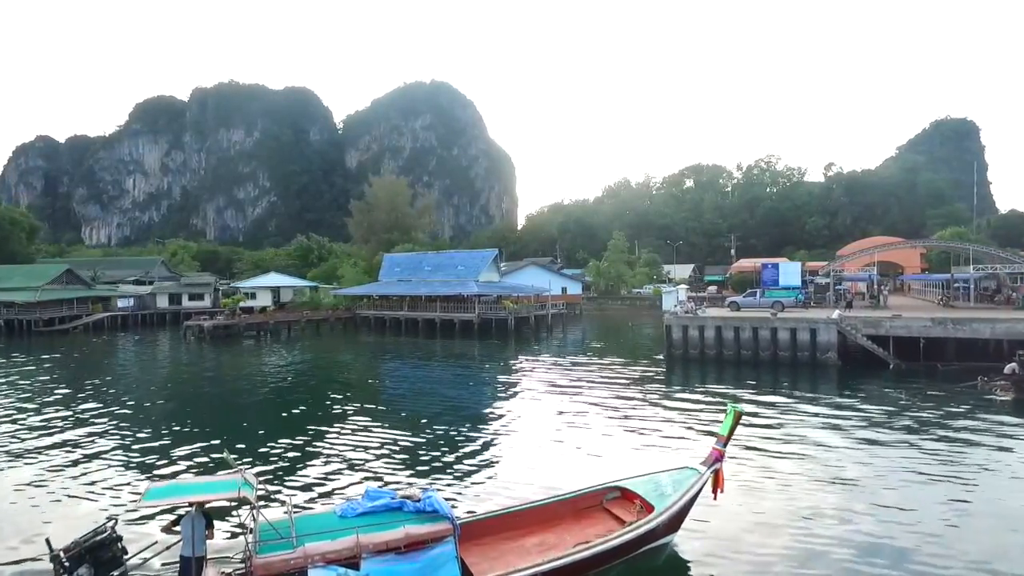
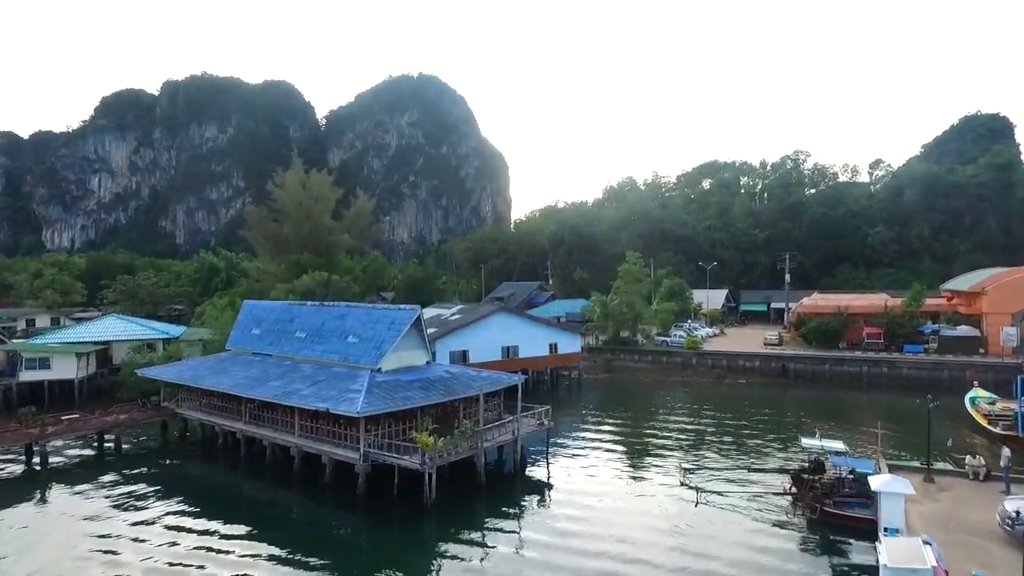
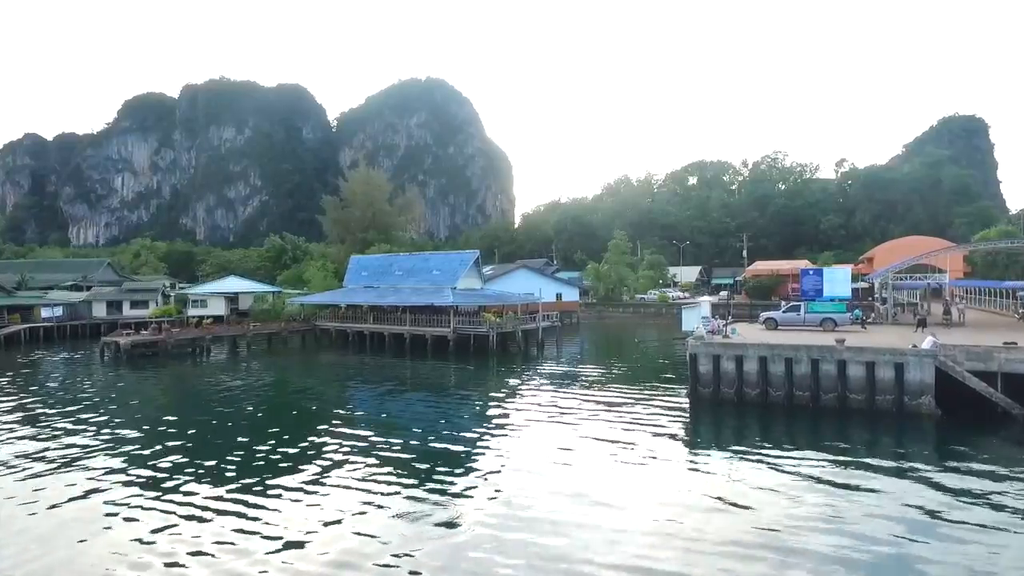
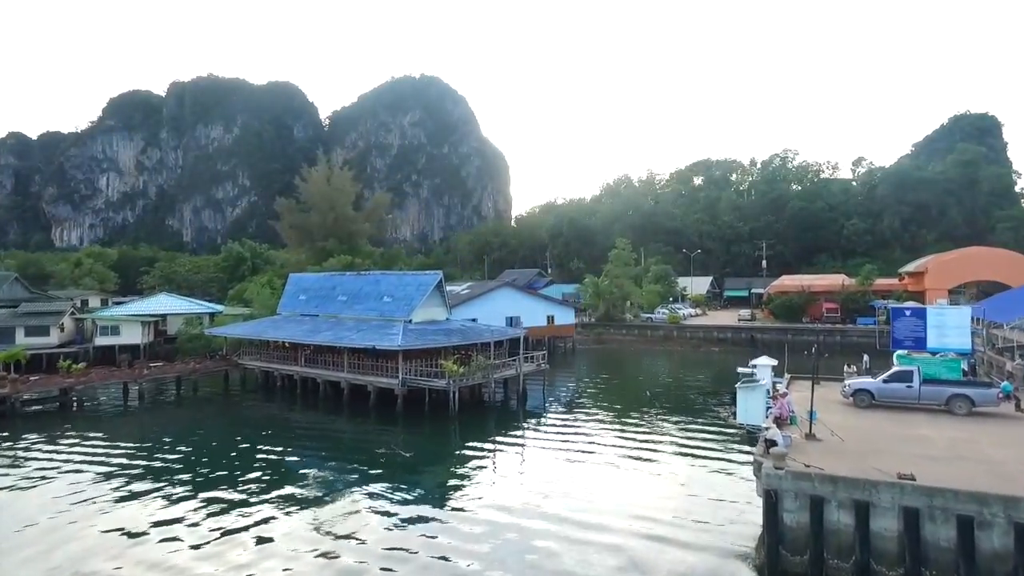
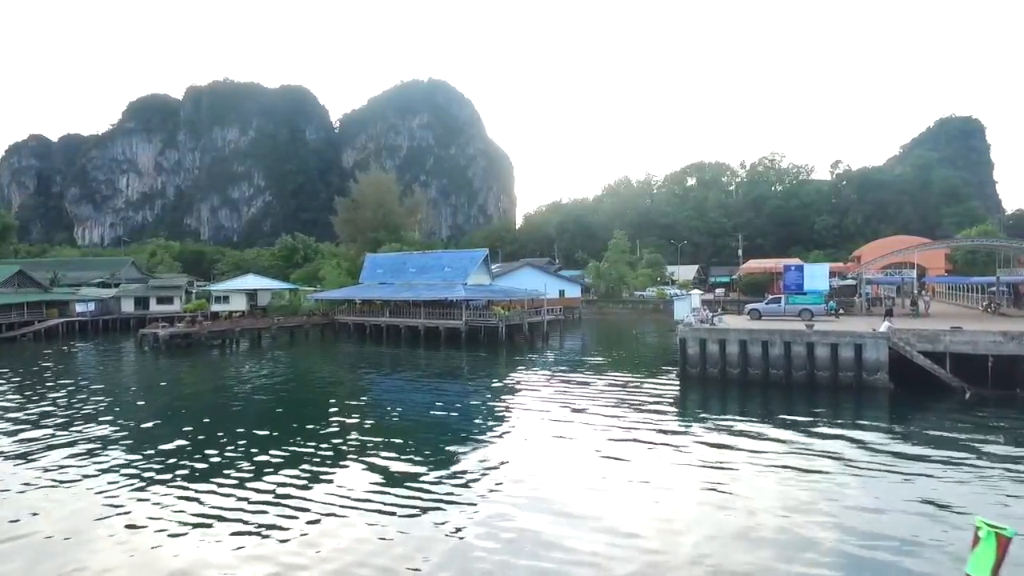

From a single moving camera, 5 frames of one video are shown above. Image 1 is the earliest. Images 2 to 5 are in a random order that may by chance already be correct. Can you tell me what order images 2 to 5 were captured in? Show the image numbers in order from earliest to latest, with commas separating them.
5, 3, 4, 2
